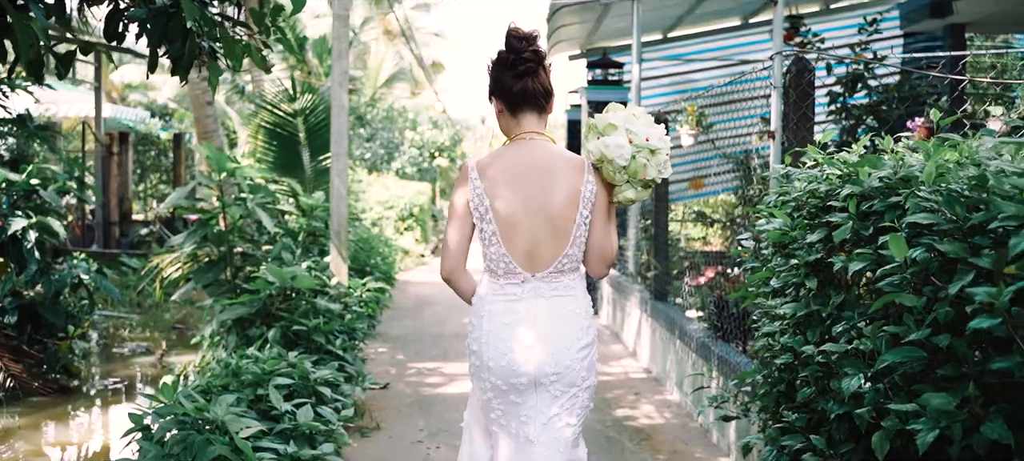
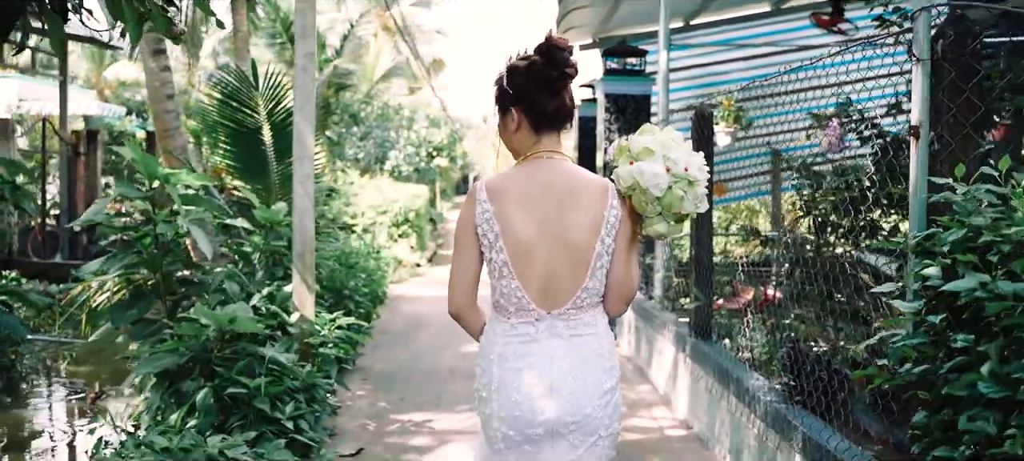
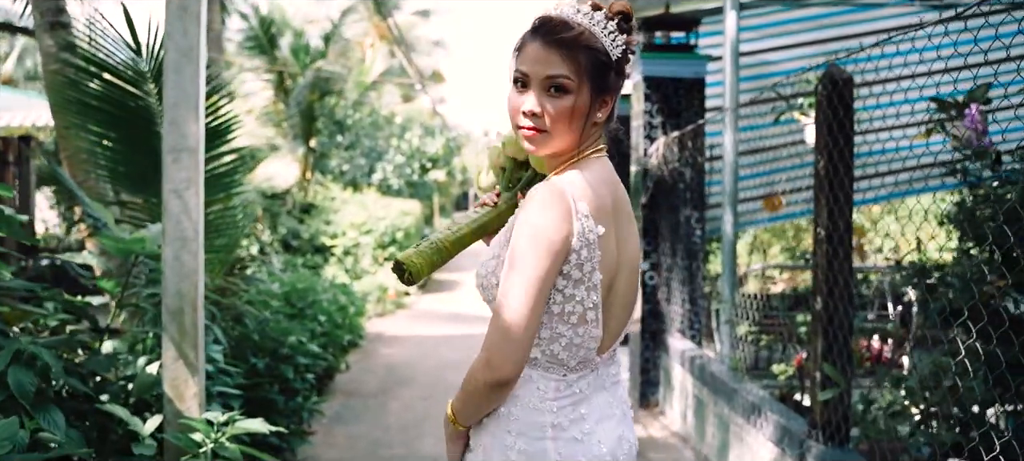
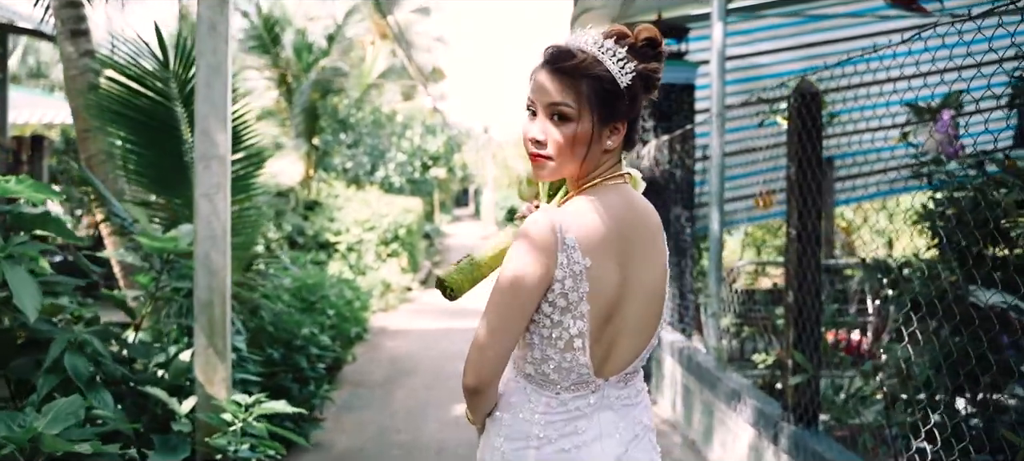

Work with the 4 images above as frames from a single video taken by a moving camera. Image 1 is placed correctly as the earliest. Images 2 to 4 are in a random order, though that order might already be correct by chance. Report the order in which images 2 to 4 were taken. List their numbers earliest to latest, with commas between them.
2, 4, 3
